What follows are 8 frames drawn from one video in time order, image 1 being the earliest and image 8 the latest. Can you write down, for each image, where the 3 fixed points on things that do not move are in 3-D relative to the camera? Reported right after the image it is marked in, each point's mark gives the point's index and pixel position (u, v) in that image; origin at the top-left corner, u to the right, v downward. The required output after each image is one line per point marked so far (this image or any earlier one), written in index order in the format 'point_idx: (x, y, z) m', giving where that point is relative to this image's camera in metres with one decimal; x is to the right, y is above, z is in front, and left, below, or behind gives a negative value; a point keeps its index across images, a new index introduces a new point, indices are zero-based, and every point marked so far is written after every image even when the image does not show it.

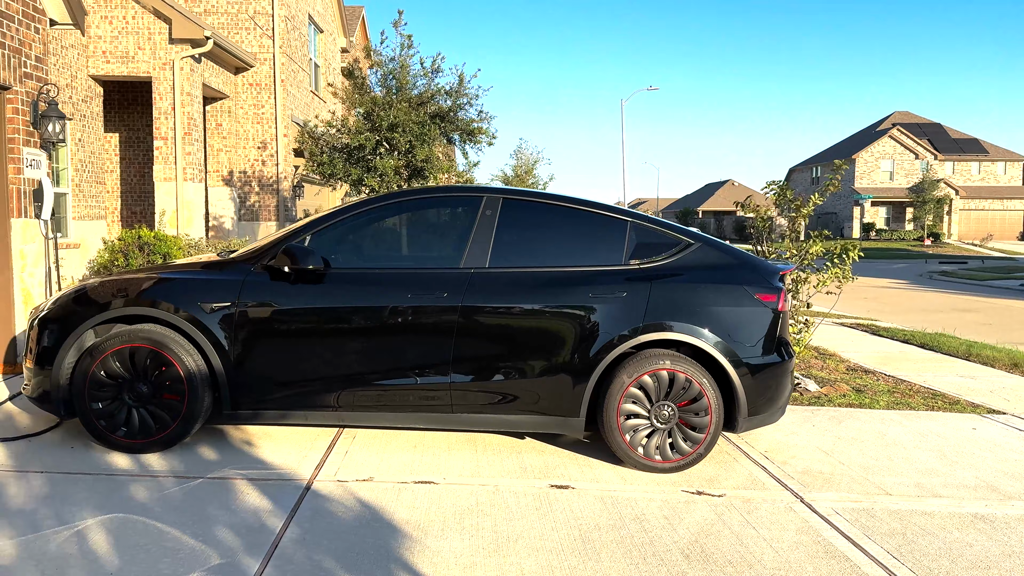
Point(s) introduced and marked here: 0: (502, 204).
0: (0.0, +0.4, +4.5) m
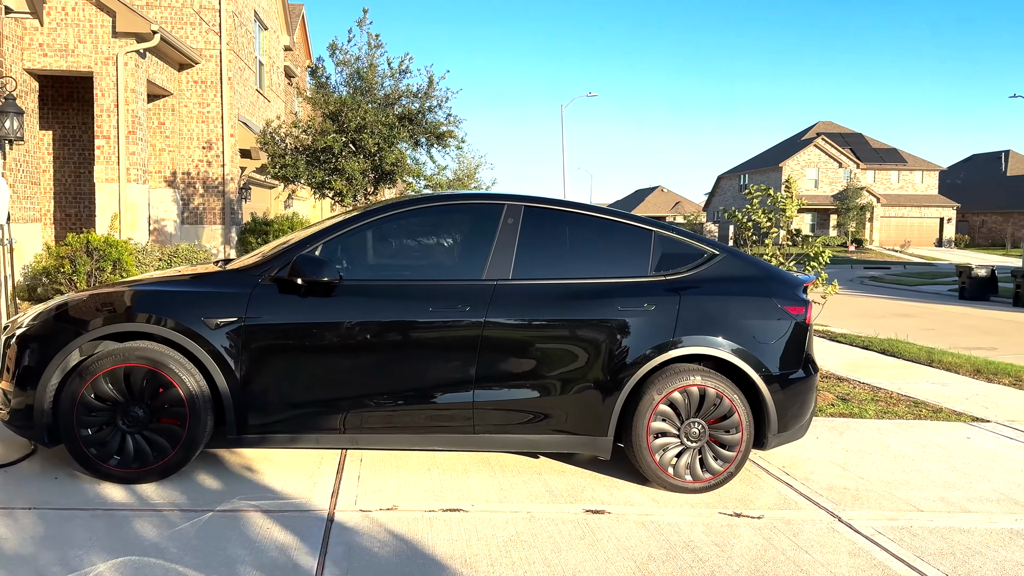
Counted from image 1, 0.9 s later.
0: (+0.1, +0.4, +4.2) m
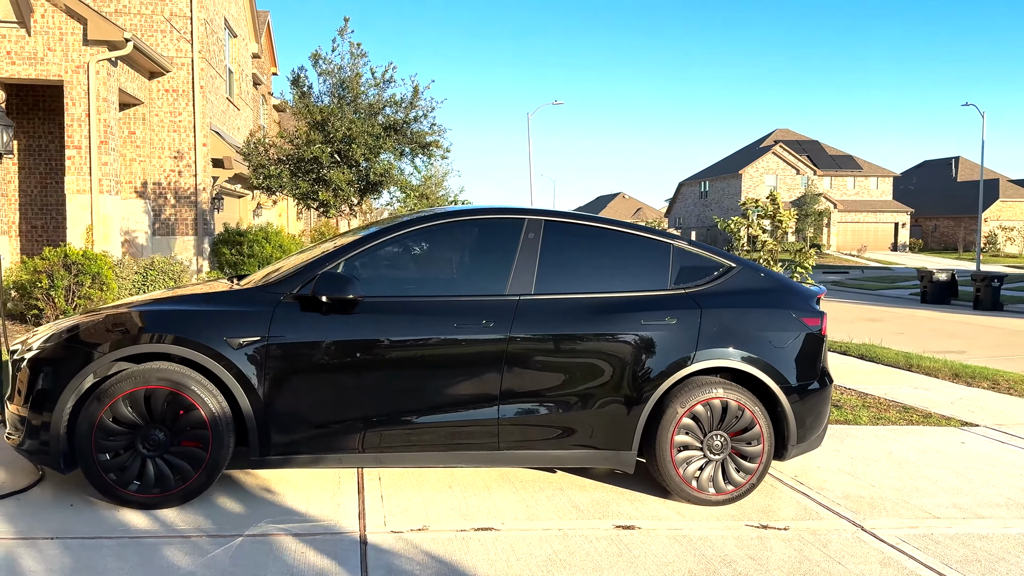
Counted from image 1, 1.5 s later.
0: (+0.2, +0.3, +4.2) m
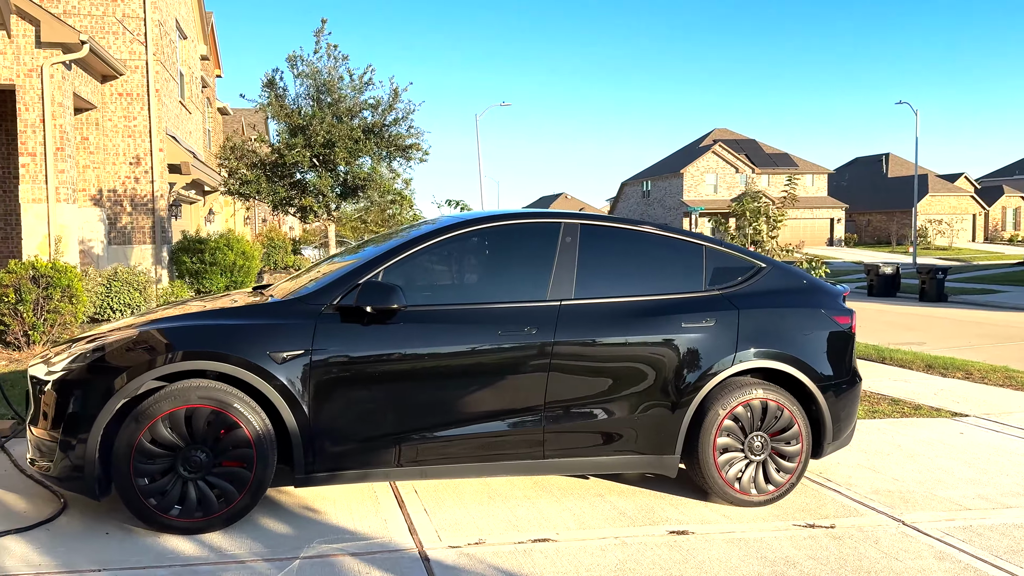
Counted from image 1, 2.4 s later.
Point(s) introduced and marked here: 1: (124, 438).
0: (+0.3, +0.3, +4.2) m
1: (-1.5, -0.6, +3.4) m
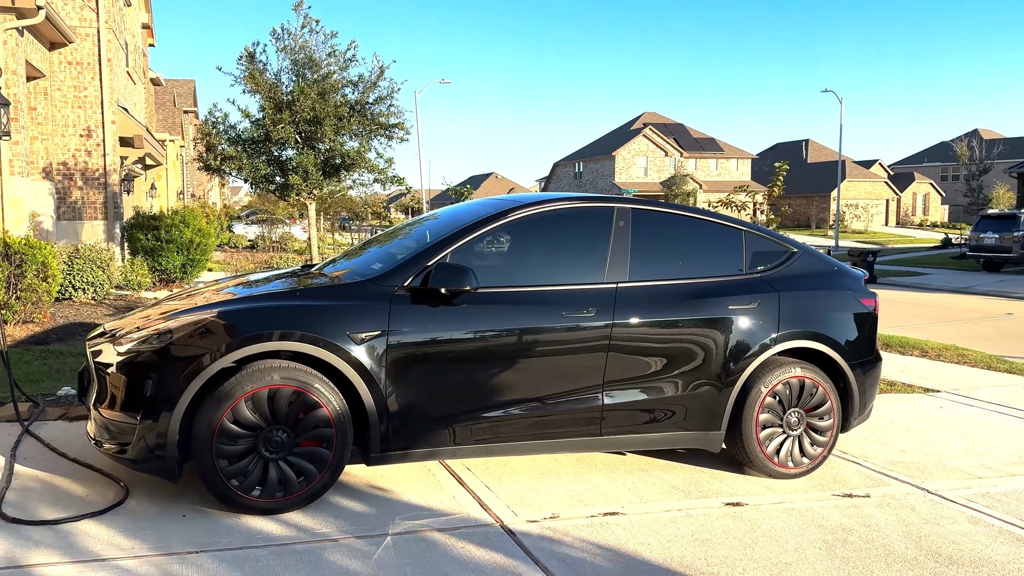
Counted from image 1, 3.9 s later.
0: (+0.6, +0.4, +4.3) m
1: (-1.2, -0.5, +3.3) m
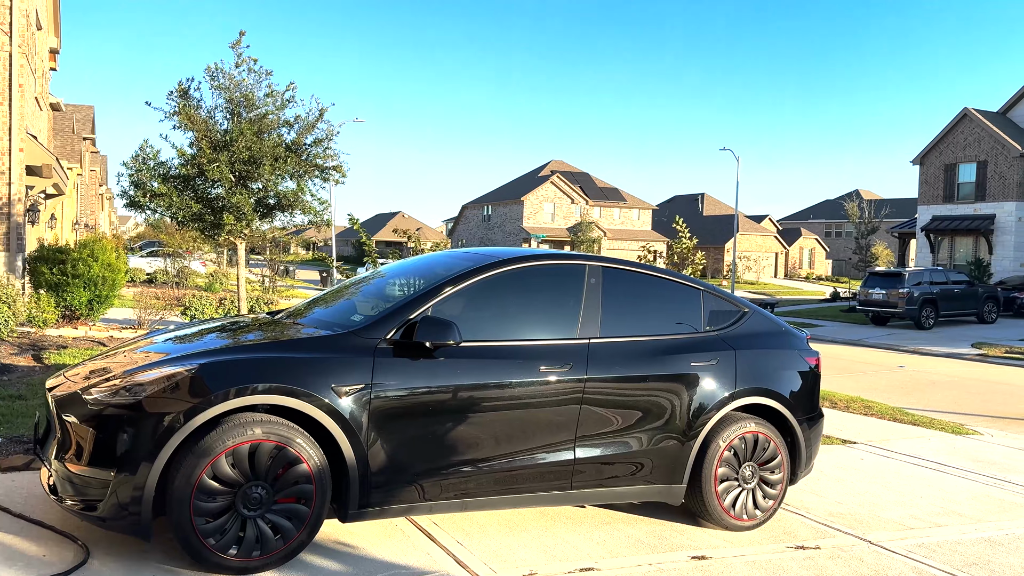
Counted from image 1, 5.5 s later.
0: (+0.4, +0.1, +4.4) m
1: (-1.2, -0.7, +3.2) m
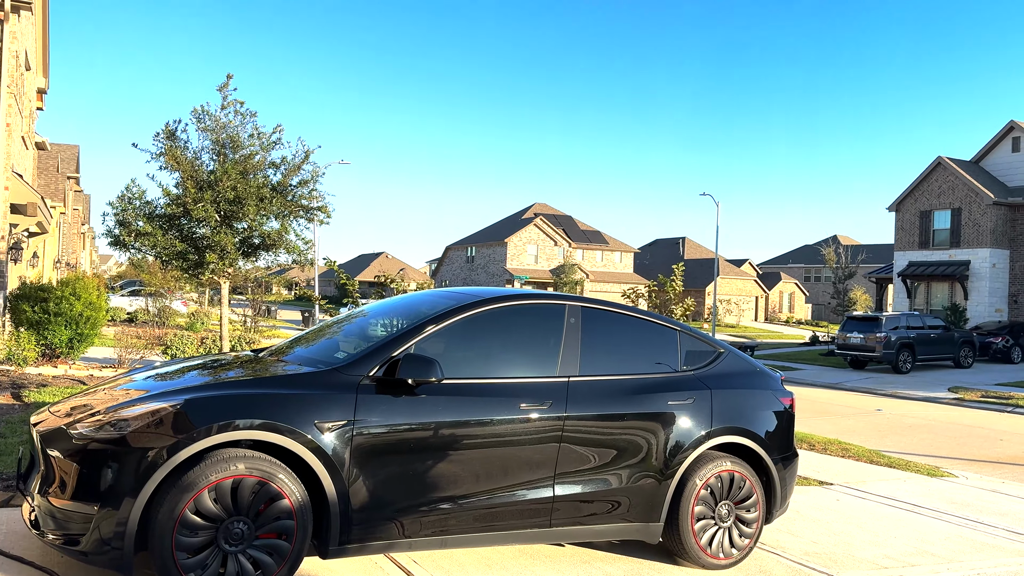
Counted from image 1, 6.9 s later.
0: (+0.3, -0.1, +4.5) m
1: (-1.3, -0.8, +3.2) m
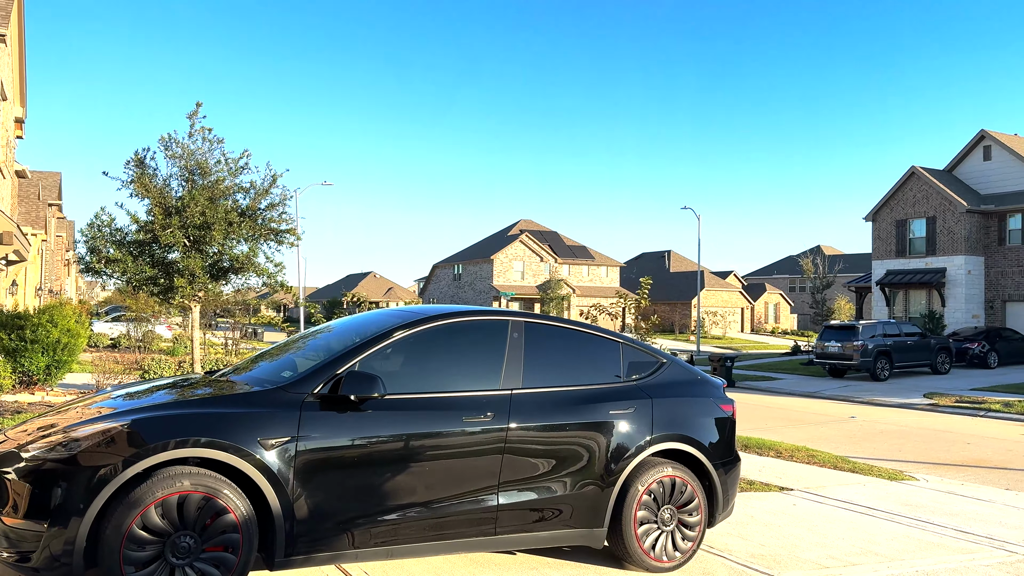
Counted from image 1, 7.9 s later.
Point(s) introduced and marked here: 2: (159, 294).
0: (0.0, -0.2, +4.7) m
1: (-1.6, -0.9, +3.4) m
2: (-4.8, -0.1, +11.8) m
